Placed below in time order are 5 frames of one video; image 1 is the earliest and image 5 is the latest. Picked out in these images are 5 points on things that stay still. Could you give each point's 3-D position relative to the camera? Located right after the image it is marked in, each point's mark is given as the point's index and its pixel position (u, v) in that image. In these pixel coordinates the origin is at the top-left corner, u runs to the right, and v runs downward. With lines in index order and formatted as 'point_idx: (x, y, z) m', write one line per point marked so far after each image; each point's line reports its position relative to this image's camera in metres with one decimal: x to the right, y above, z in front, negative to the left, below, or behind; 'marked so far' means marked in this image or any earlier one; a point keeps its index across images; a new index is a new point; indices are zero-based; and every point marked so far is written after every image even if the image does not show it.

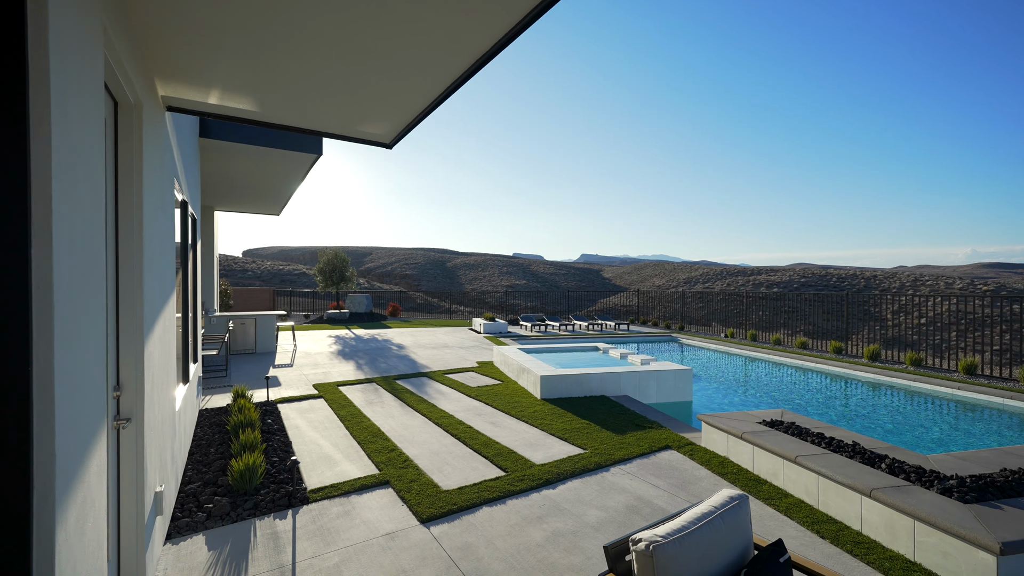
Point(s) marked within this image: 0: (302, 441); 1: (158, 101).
0: (-2.3, -1.7, +4.7) m
1: (-2.3, +1.2, +2.8) m
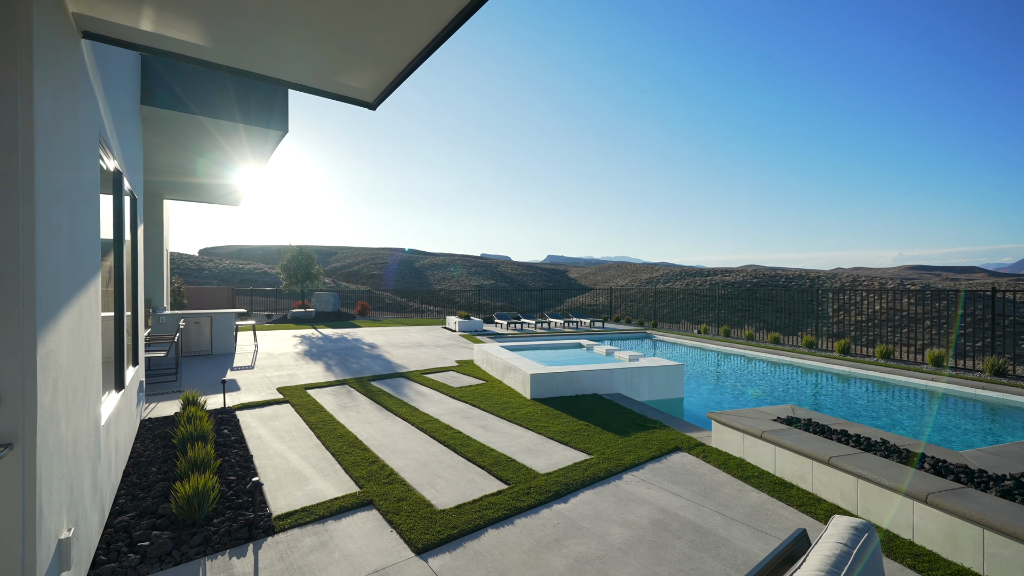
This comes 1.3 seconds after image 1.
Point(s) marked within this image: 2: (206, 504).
0: (-2.4, -1.6, +4.1) m
1: (-2.2, +1.3, +2.1) m
2: (-2.1, -1.5, +2.8) m
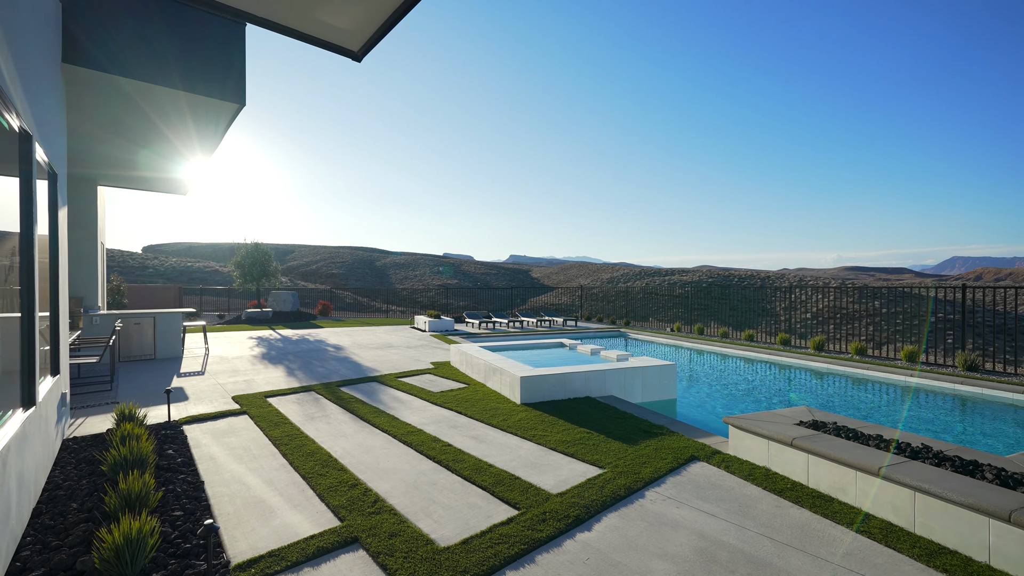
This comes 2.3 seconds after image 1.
0: (-2.3, -1.6, +3.4) m
1: (-2.0, +1.4, +1.5) m
2: (-1.9, -1.4, +2.2) m
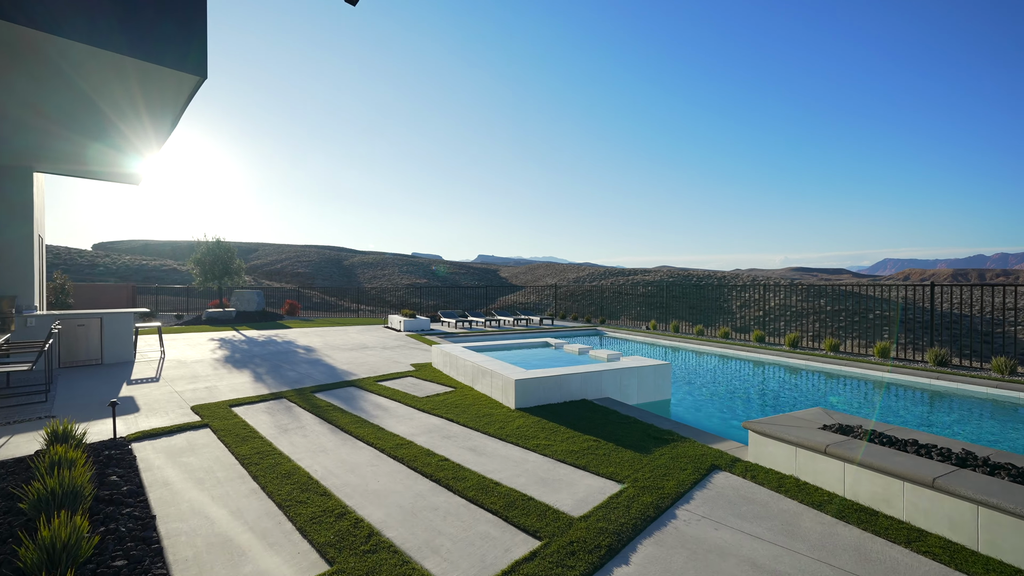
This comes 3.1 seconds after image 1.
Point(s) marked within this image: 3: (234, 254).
0: (-2.2, -1.5, +2.8) m
1: (-1.8, +1.4, +0.9) m
2: (-1.8, -1.4, +1.7) m
3: (-13.1, +1.6, +19.7) m
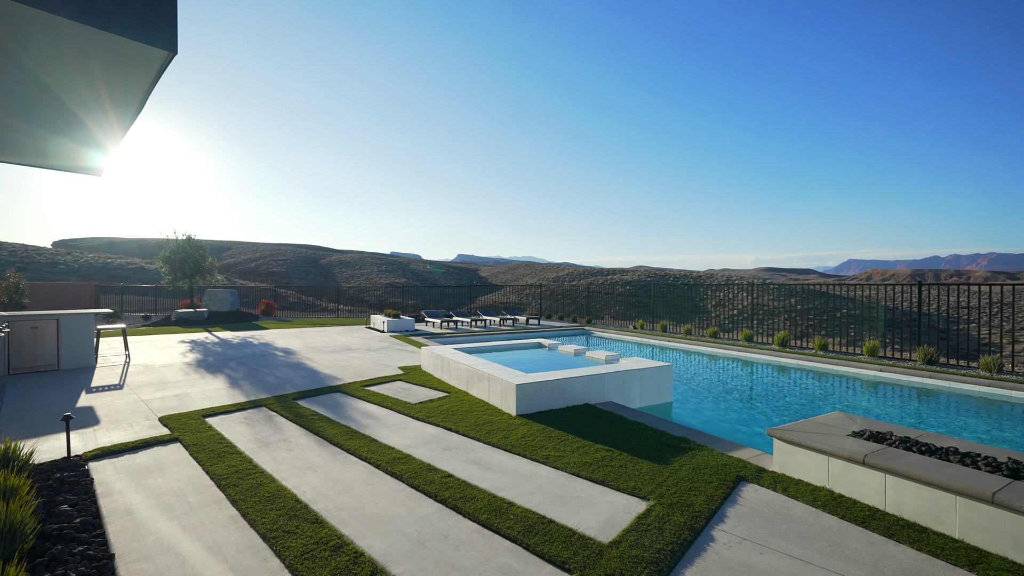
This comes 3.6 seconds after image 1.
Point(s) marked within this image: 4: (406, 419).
0: (-2.1, -1.5, +2.4) m
1: (-1.6, +1.4, +0.5) m
2: (-1.6, -1.4, +1.3) m
3: (-13.7, +1.7, +18.8) m
4: (-1.2, -1.5, +5.0) m
